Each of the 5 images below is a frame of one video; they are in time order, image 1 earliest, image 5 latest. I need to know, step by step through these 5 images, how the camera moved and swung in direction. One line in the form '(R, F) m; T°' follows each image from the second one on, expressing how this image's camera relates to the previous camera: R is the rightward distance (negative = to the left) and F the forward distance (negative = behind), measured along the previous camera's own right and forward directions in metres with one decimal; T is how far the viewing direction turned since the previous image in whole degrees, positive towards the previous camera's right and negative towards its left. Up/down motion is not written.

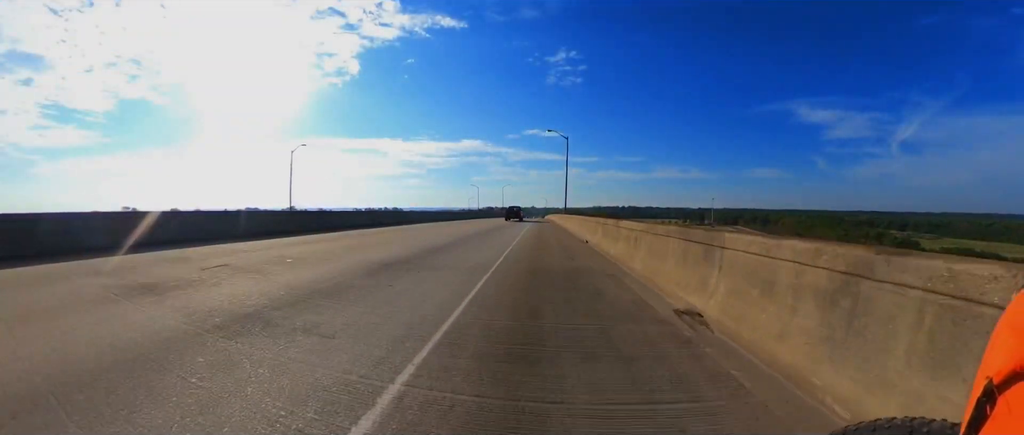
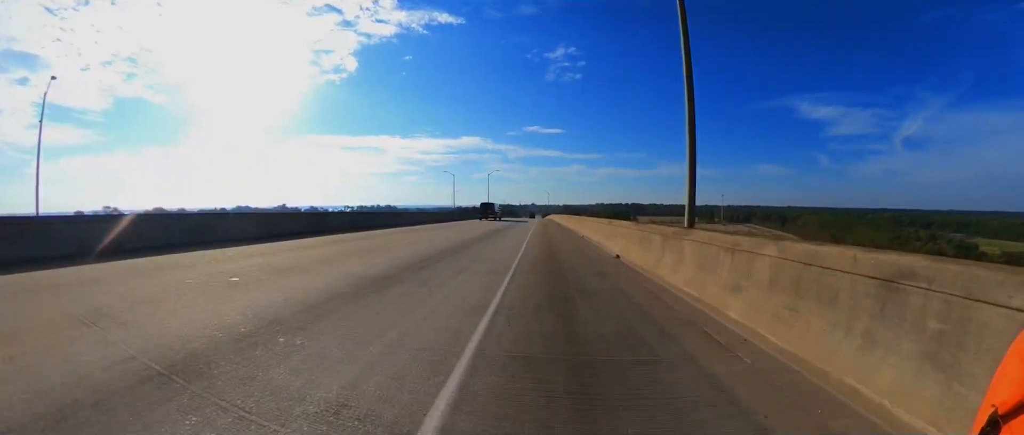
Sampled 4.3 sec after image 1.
(-0.4, +0.1) m; +1°
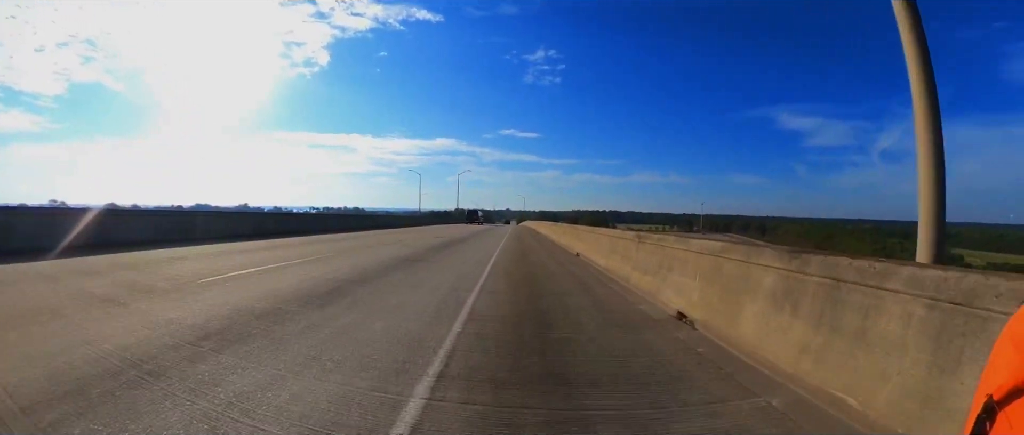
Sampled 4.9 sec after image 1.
(0.0, +0.5) m; +2°
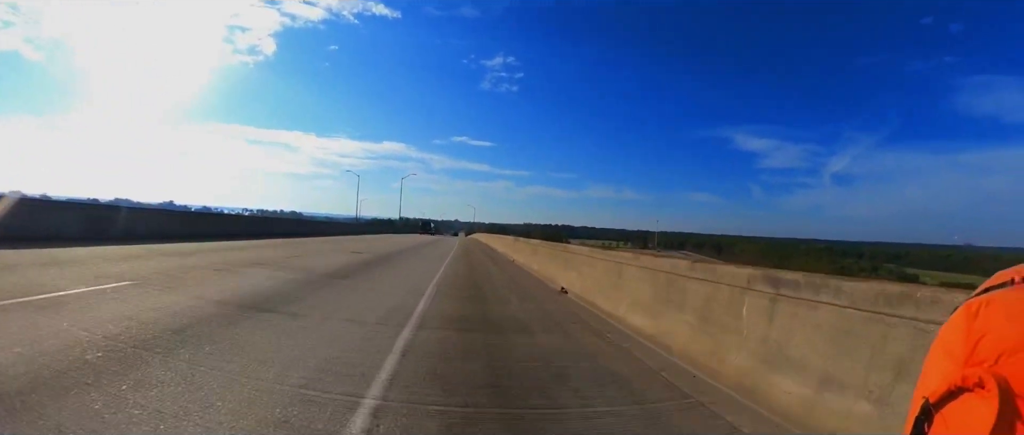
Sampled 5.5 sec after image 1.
(-0.1, +0.7) m; +5°
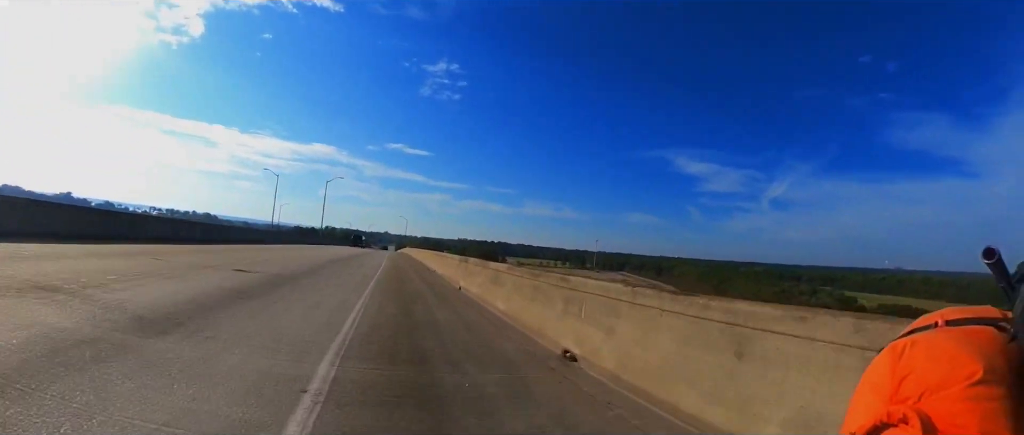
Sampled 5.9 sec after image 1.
(-0.3, +0.7) m; +7°
